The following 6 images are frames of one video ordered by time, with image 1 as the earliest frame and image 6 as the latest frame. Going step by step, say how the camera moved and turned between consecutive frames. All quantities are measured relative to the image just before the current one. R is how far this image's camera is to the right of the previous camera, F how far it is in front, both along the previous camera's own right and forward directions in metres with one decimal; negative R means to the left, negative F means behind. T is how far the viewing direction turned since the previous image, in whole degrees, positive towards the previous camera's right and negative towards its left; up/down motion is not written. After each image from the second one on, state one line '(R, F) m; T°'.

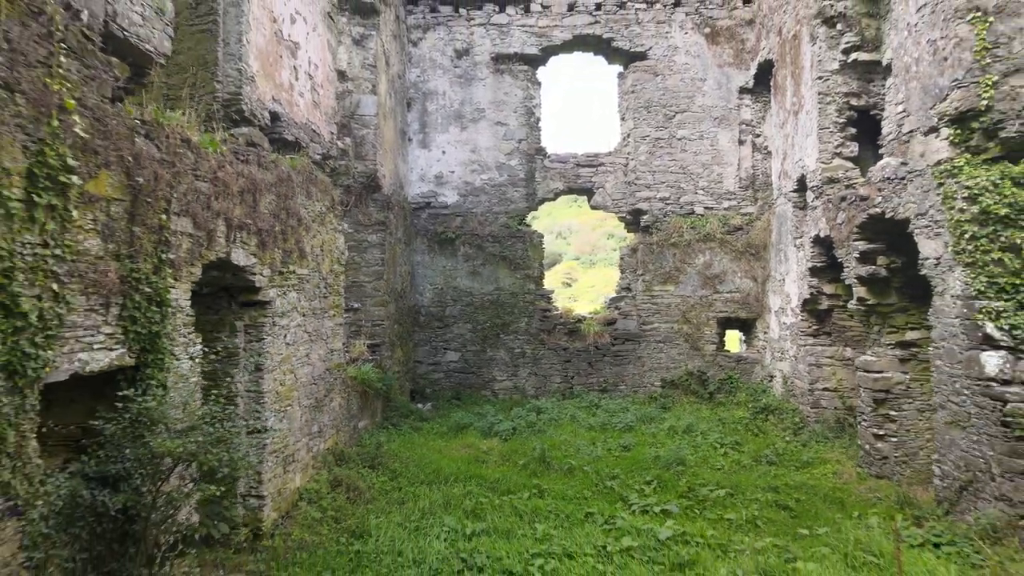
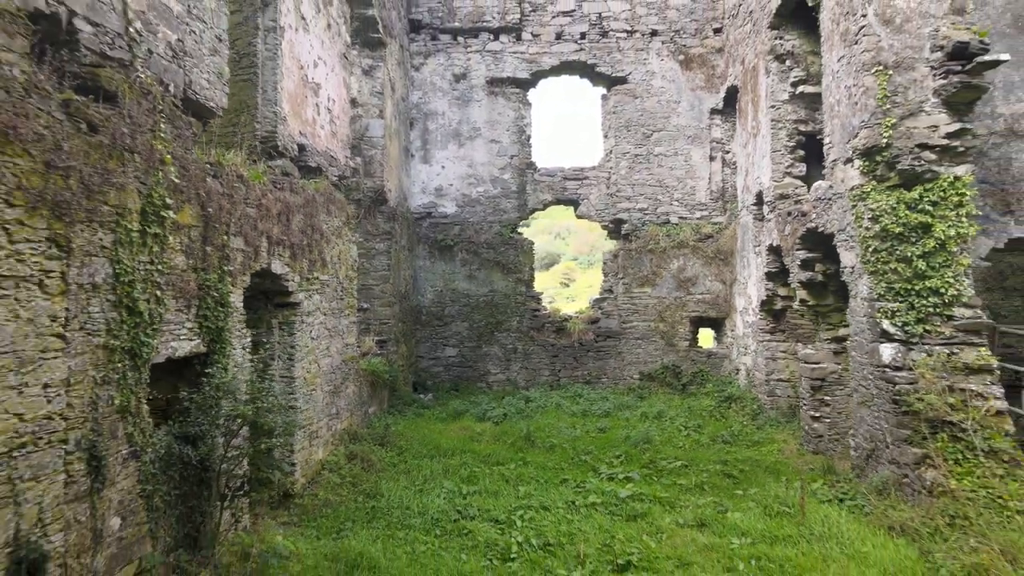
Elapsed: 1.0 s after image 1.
(+0.1, -1.0) m; 0°
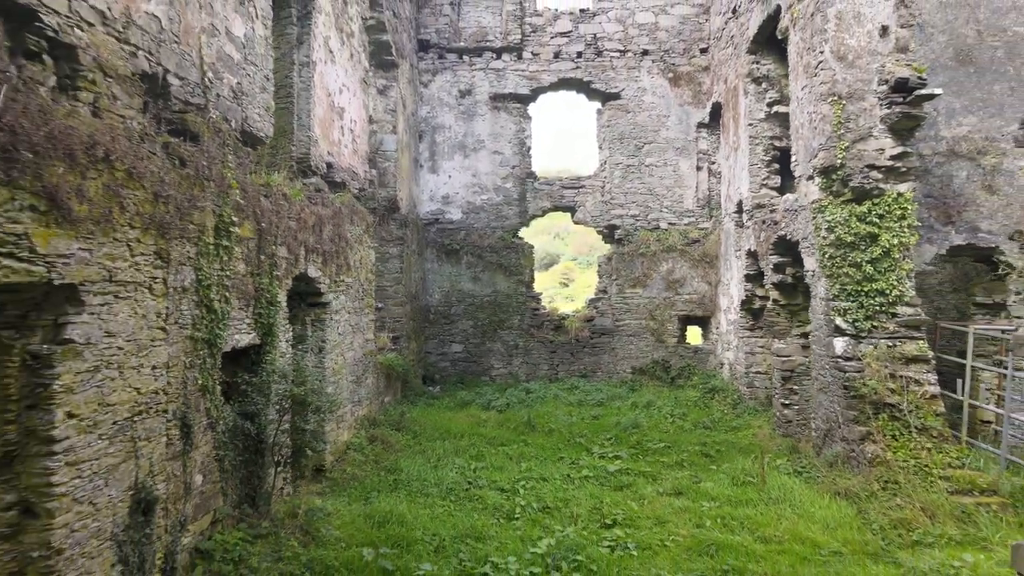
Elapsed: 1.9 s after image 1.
(0.0, -0.8) m; 0°
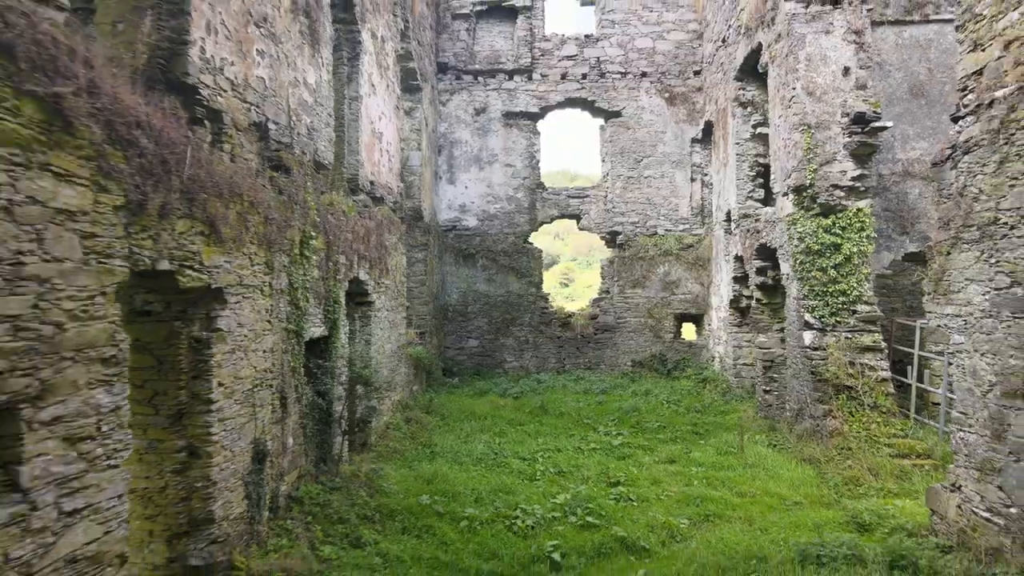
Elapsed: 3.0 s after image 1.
(-0.3, -1.1) m; 0°
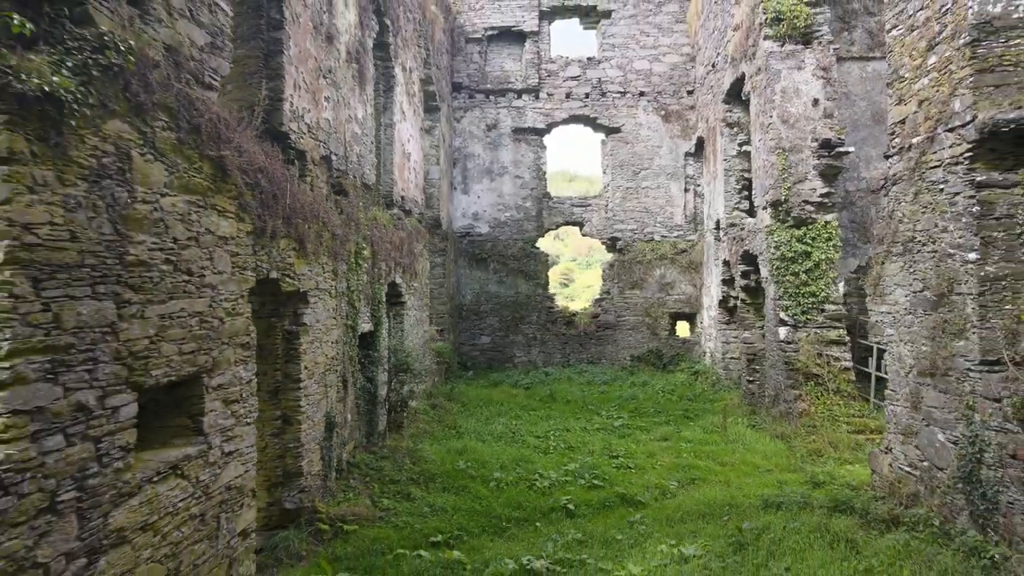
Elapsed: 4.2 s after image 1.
(-0.2, -1.2) m; 0°
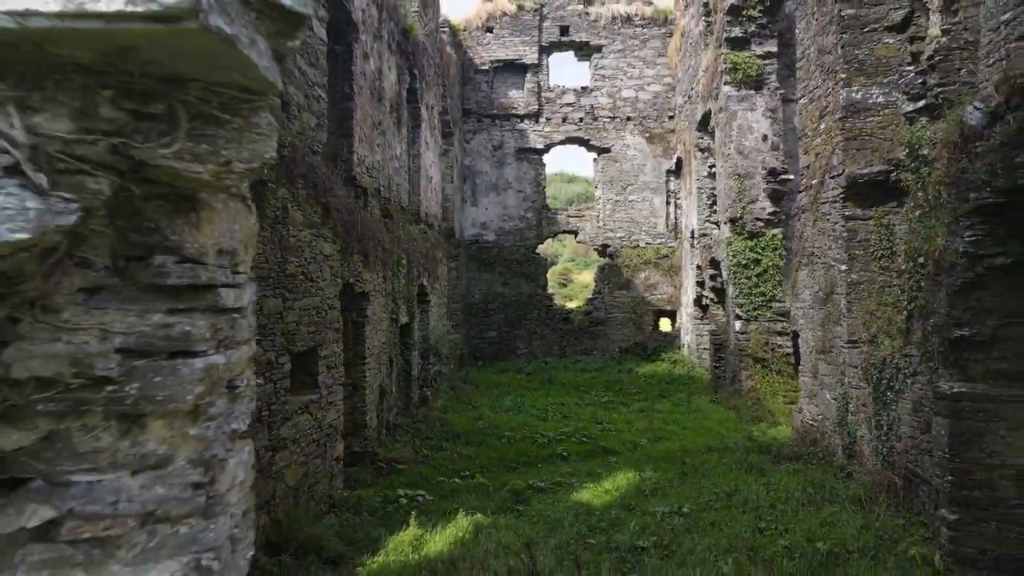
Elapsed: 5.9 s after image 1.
(-0.1, -2.0) m; 0°
